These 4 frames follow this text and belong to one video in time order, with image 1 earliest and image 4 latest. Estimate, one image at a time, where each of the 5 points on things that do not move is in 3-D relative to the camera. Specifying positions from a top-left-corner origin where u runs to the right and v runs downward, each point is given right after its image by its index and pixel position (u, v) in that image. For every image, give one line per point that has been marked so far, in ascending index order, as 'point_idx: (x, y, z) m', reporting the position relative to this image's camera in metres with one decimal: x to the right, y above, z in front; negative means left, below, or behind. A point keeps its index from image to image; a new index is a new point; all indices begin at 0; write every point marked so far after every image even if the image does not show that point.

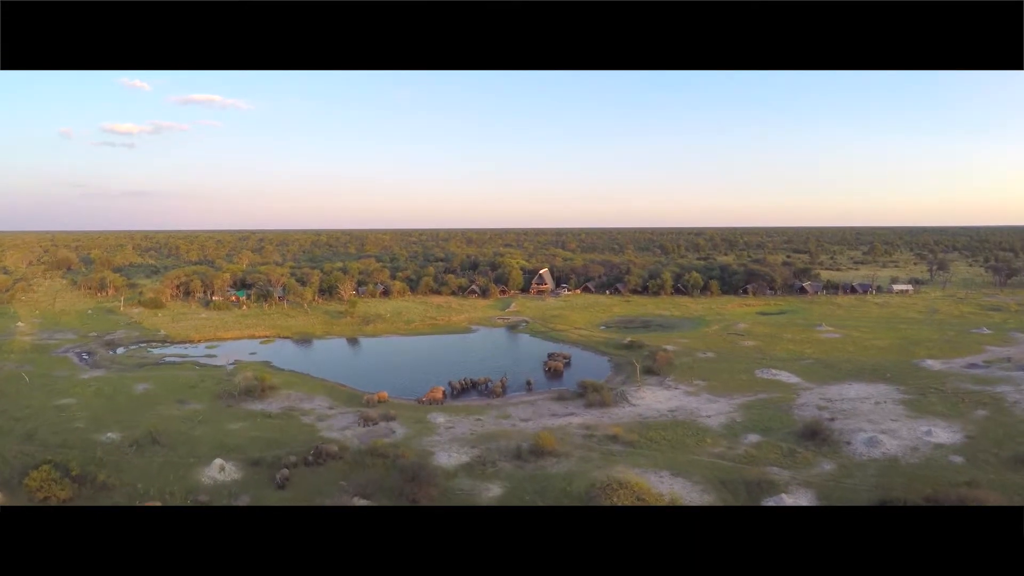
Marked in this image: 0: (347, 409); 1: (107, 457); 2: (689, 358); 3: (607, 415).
0: (-4.1, -3.0, +14.2) m
1: (-8.8, -3.7, +12.4) m
2: (+6.1, -2.4, +19.6) m
3: (+2.3, -3.1, +13.7) m
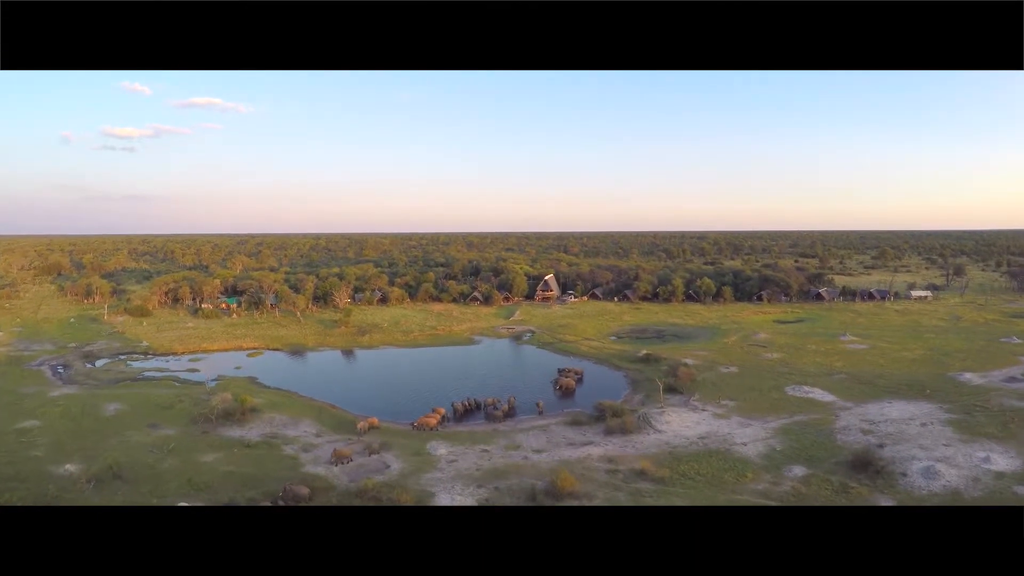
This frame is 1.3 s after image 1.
0: (-3.9, -3.3, +12.6) m
1: (-8.6, -3.9, +10.8) m
2: (+6.4, -2.7, +18.0) m
3: (+2.5, -3.3, +12.1) m
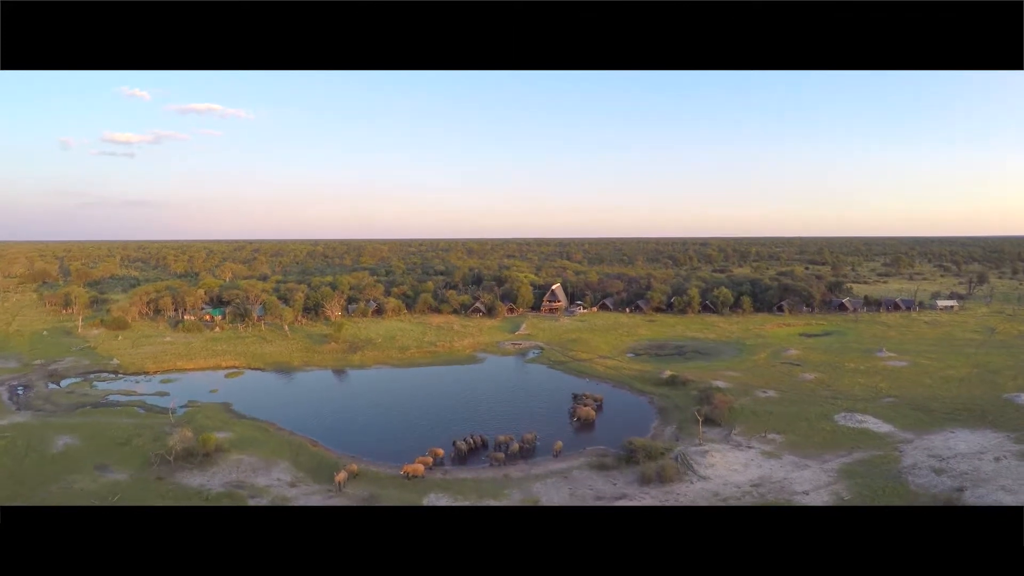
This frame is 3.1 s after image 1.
0: (-3.6, -3.6, +10.4) m
1: (-8.3, -4.2, +8.6) m
2: (+6.6, -3.1, +15.9) m
3: (+2.8, -3.7, +9.9) m
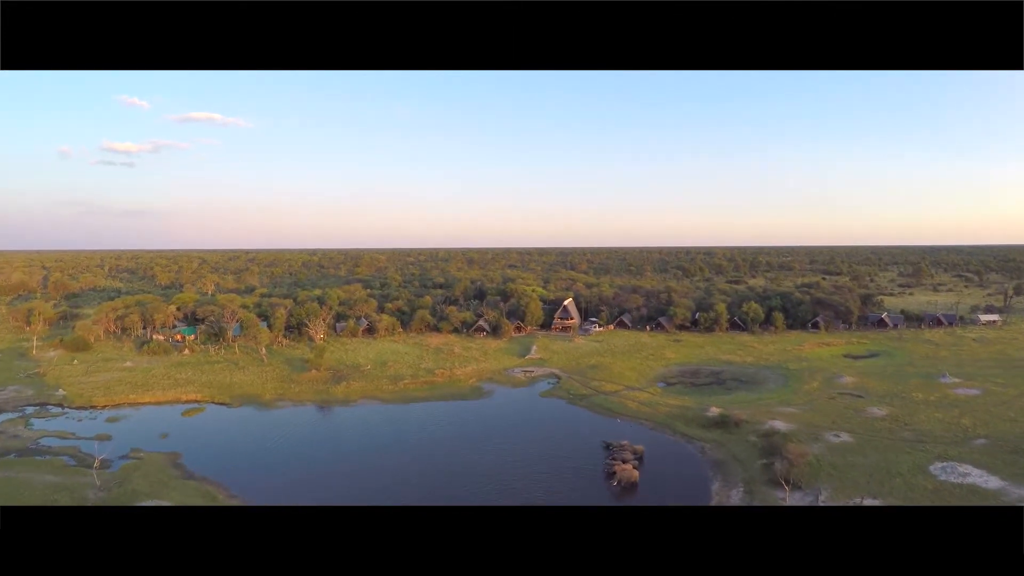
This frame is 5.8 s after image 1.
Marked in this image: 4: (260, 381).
0: (-3.2, -4.1, +7.4) m
1: (-7.9, -4.6, +5.5) m
2: (+7.0, -3.6, +12.8) m
3: (+3.2, -4.1, +6.9) m
4: (-8.6, -3.2, +19.5) m
